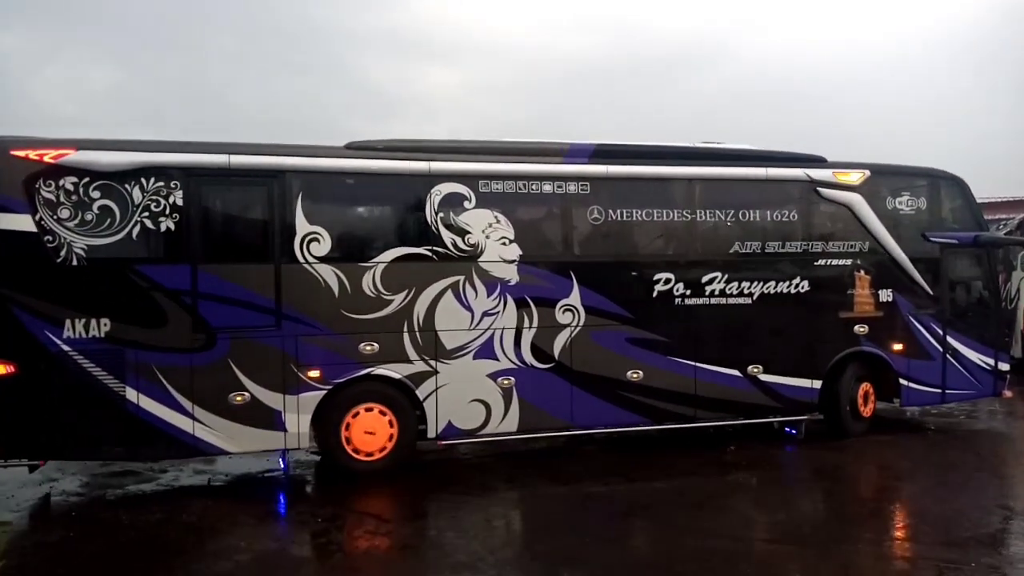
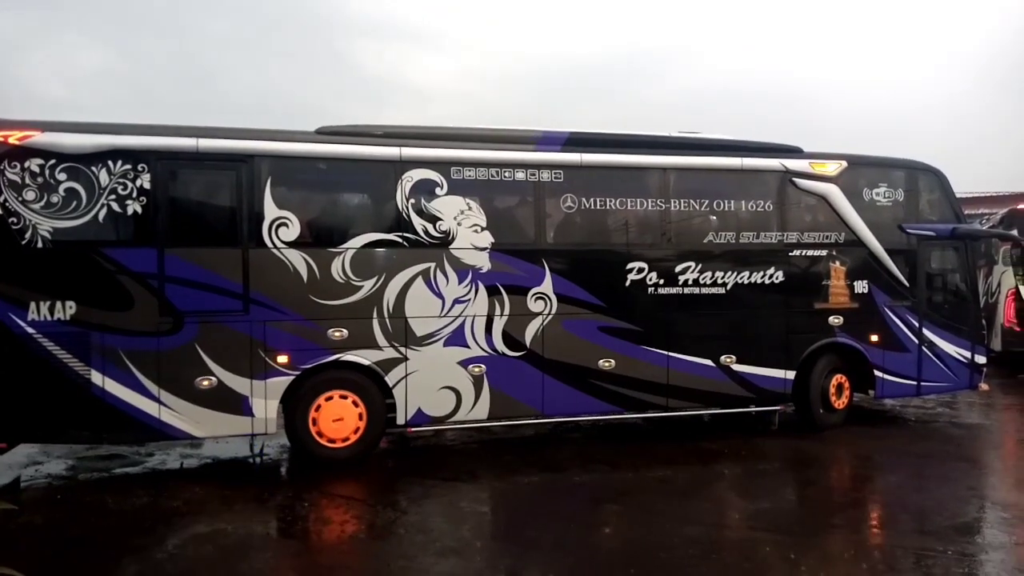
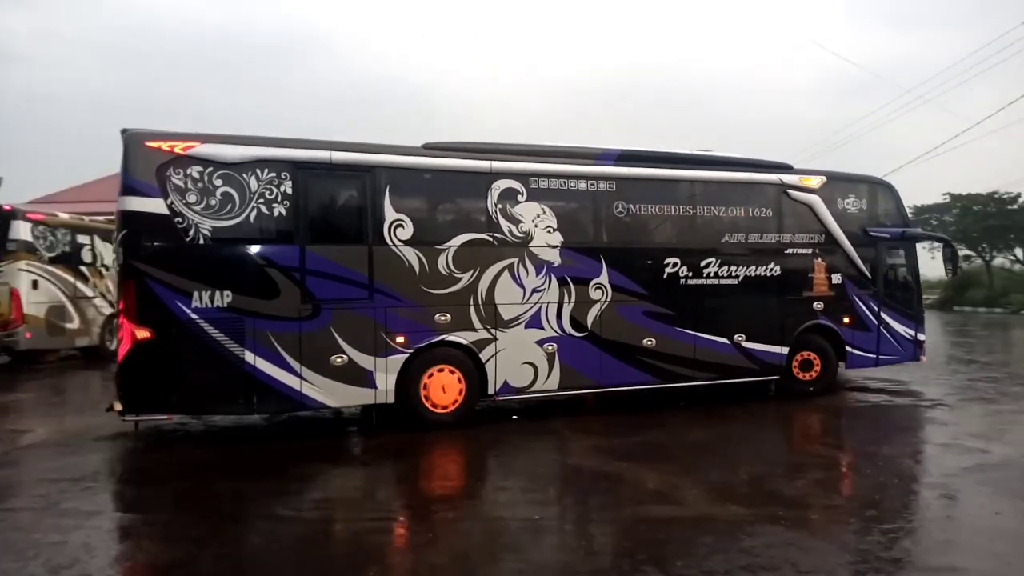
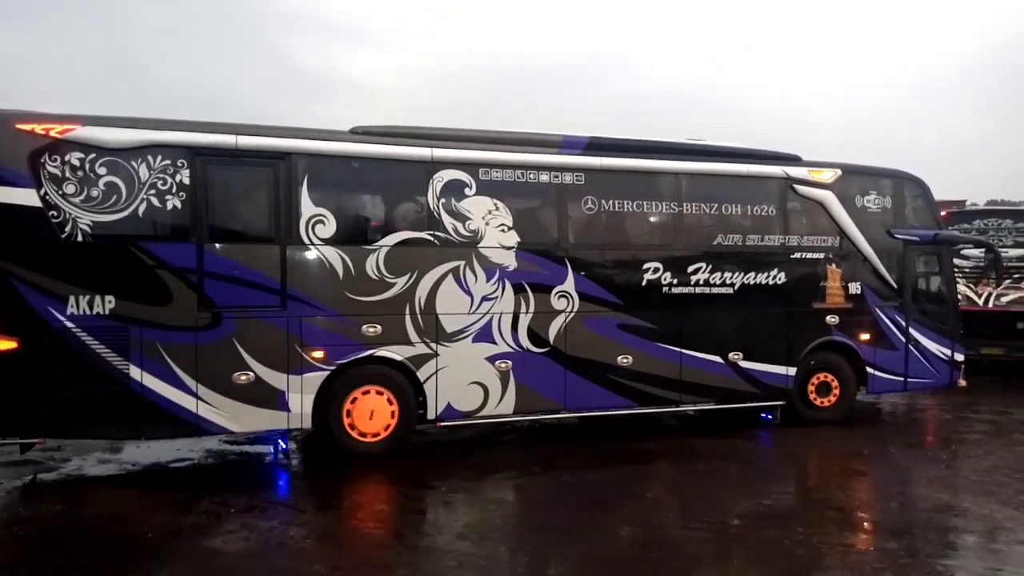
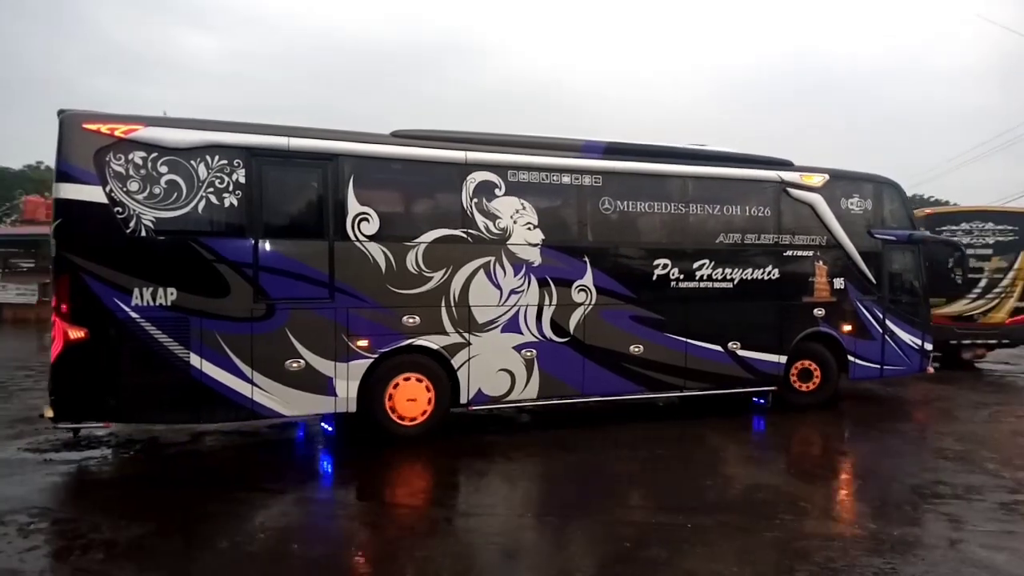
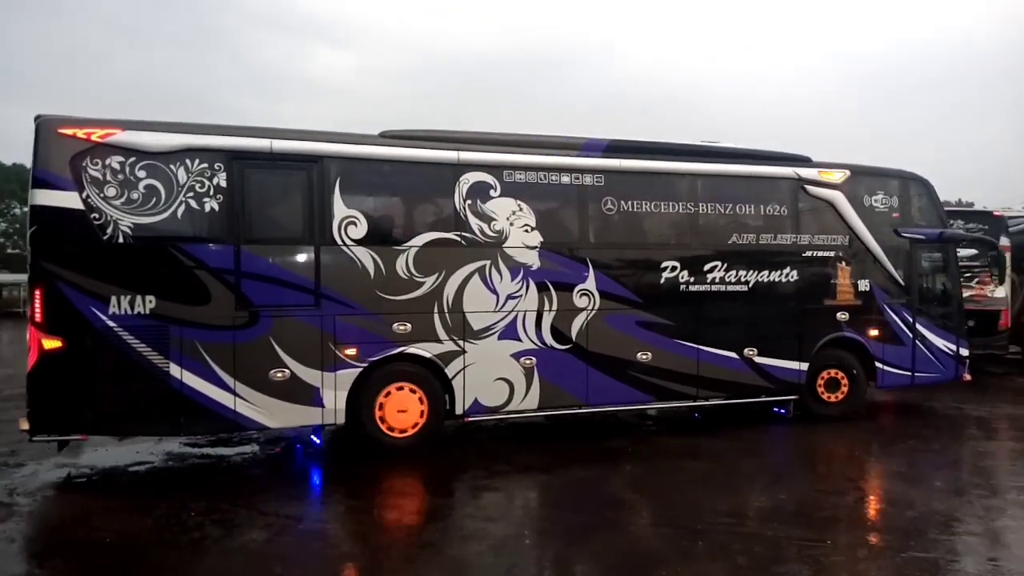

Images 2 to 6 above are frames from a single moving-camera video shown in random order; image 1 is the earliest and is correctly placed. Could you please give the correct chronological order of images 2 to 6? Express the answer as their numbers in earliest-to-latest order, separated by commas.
2, 4, 6, 5, 3
